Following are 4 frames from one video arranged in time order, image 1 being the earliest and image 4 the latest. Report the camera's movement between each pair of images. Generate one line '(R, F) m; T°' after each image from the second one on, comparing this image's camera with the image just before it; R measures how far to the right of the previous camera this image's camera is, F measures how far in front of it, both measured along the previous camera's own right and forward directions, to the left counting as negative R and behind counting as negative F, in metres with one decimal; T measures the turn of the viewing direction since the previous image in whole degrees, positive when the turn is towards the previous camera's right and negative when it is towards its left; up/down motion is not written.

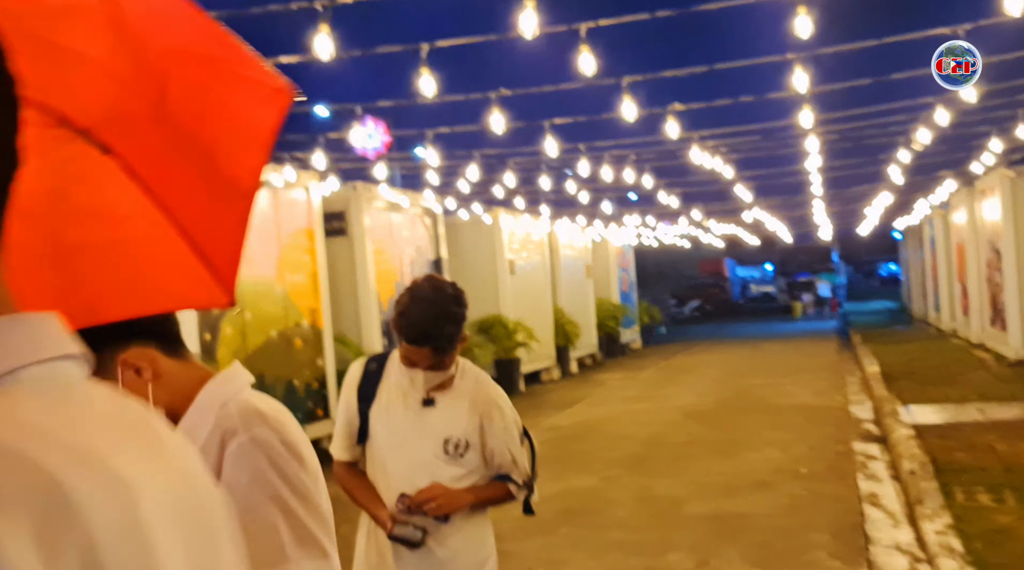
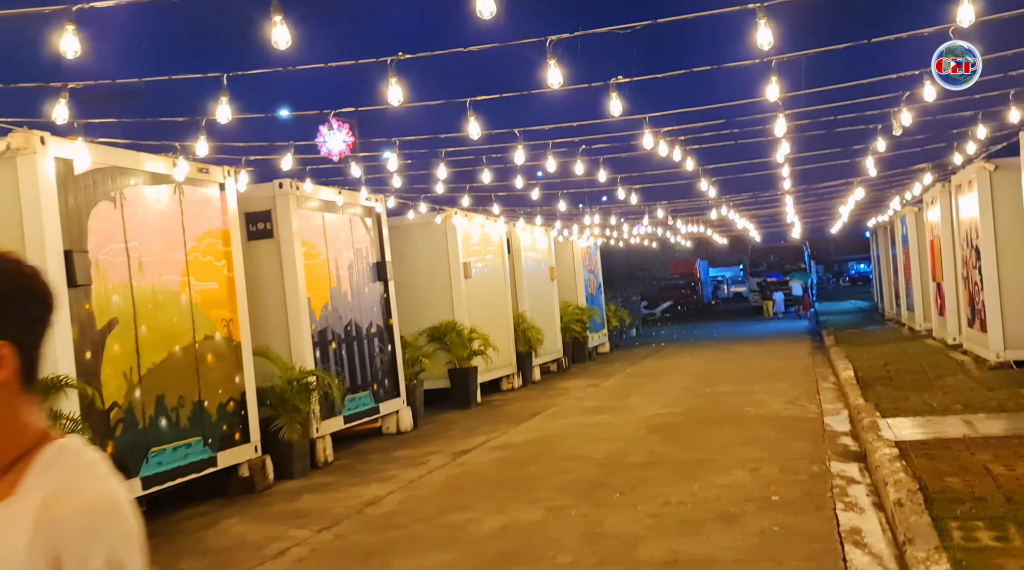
(+0.4, +1.2) m; +1°
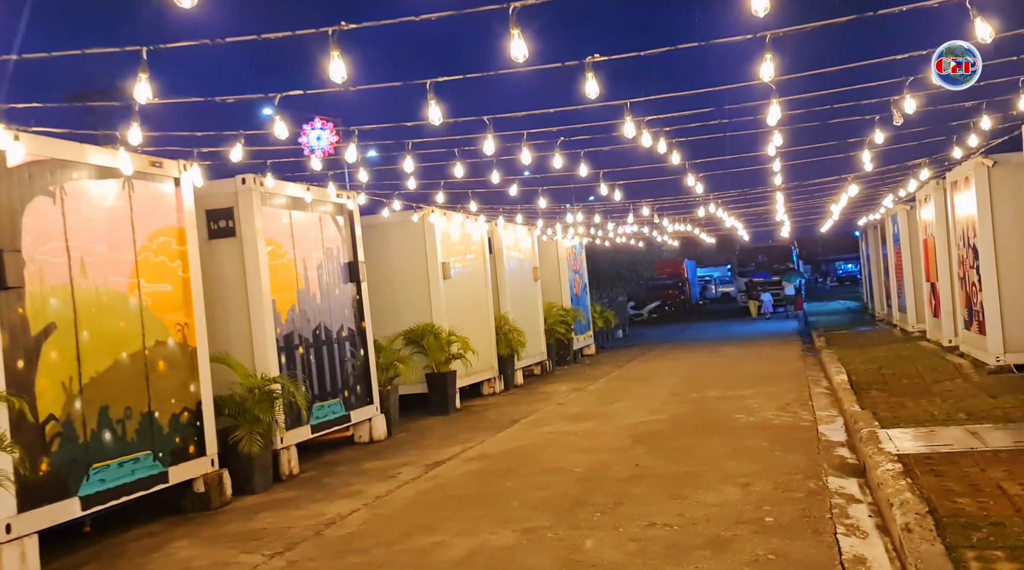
(+0.1, +0.7) m; +1°
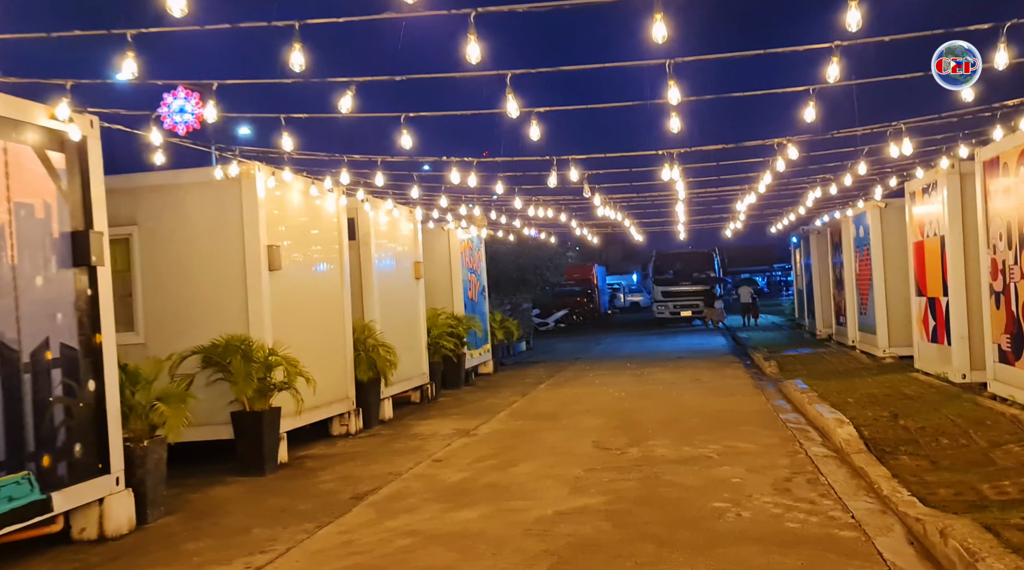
(+0.5, +5.3) m; +5°
